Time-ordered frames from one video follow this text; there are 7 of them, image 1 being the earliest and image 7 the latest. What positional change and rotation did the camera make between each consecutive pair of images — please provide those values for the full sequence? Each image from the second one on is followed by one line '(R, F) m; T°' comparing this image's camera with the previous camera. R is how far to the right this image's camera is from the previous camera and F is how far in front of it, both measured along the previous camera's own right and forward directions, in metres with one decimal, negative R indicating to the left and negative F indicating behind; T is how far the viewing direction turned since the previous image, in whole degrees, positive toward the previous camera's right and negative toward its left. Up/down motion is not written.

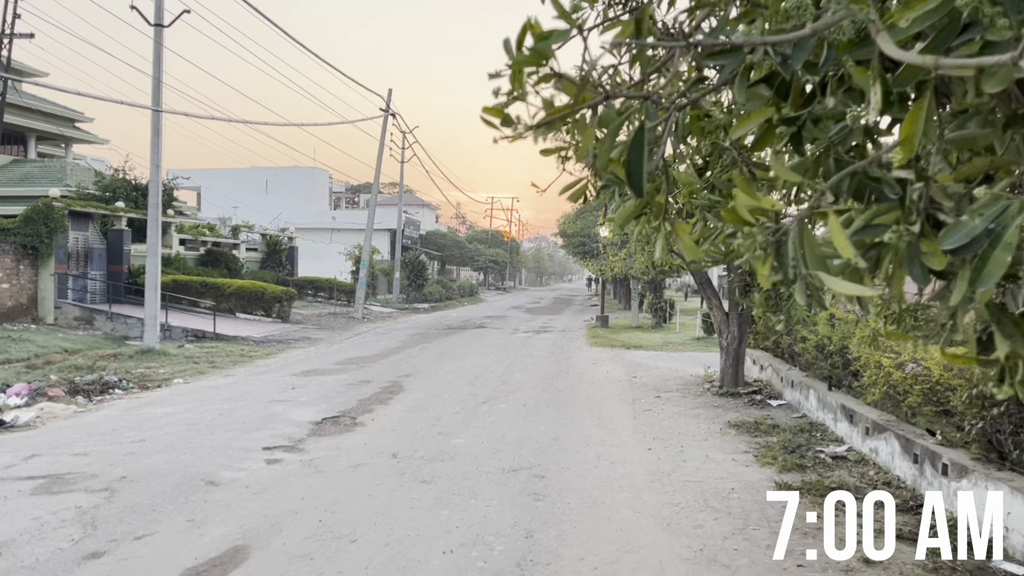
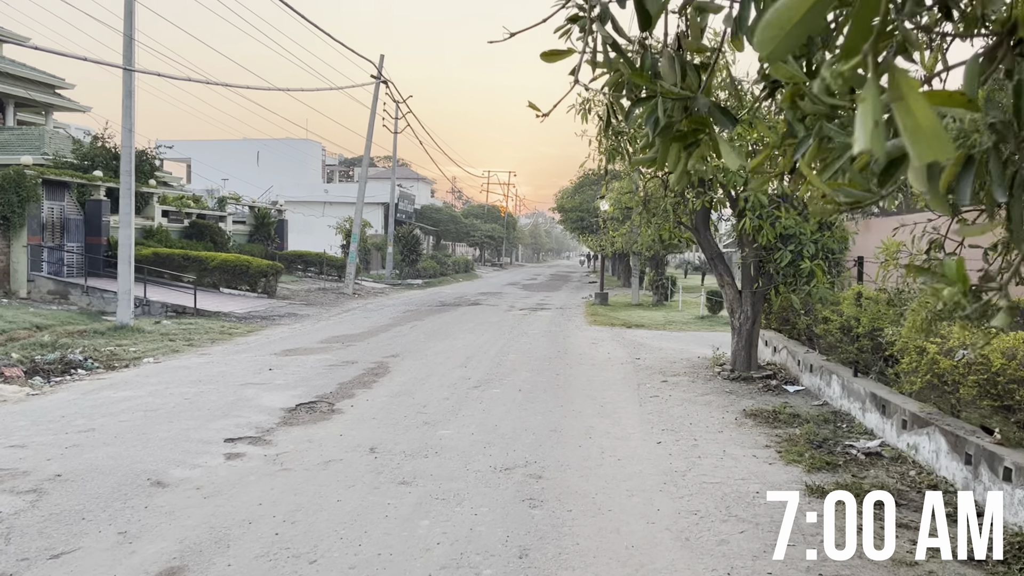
(0.0, +0.8) m; 0°
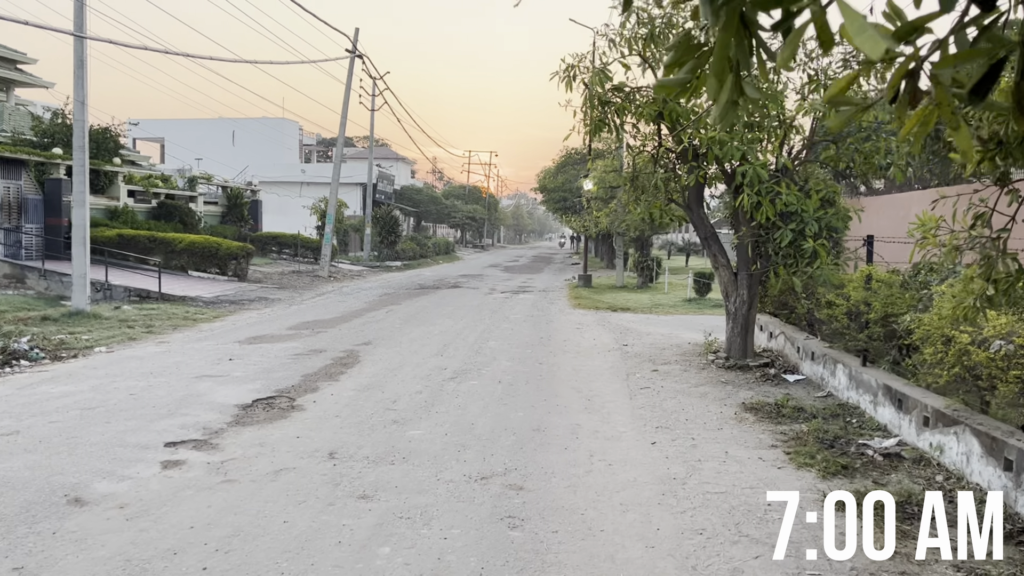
(0.0, +0.6) m; +1°
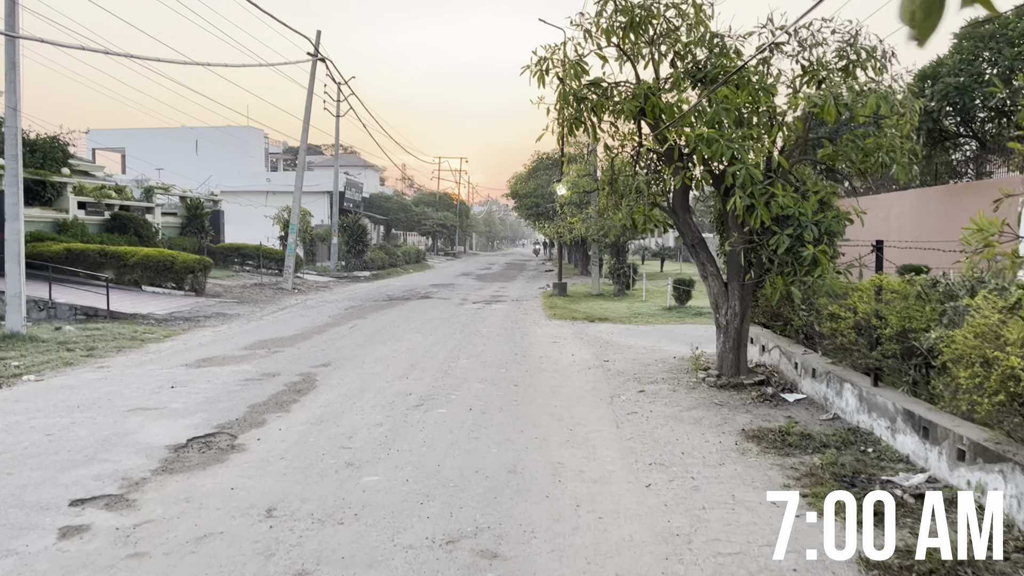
(0.0, +0.7) m; +2°
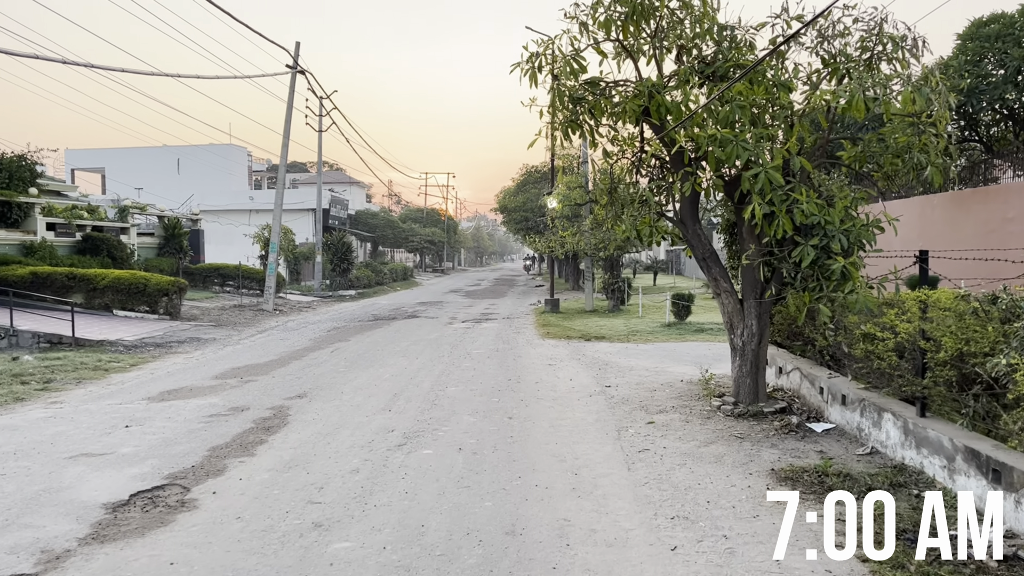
(0.0, +0.8) m; +1°
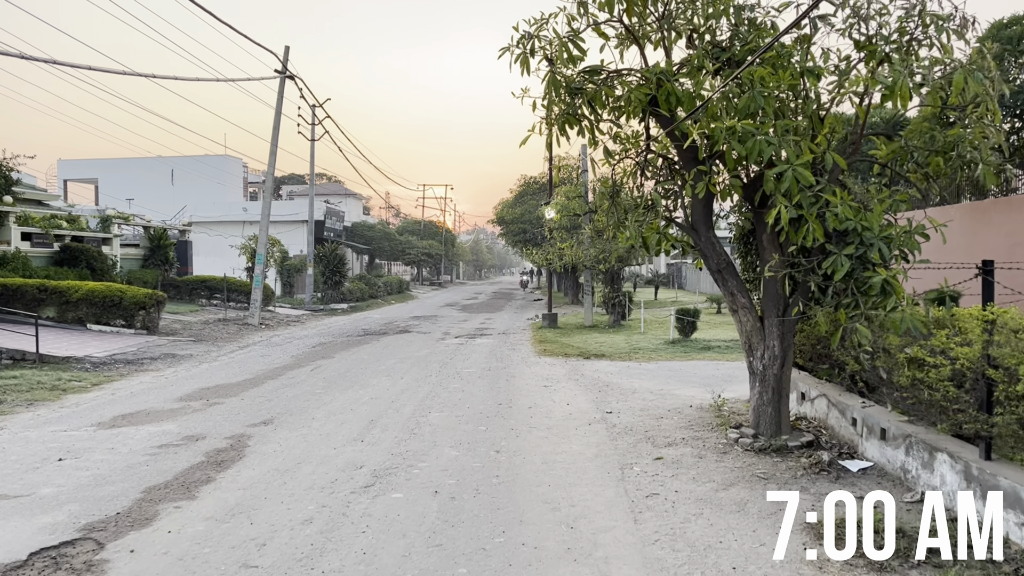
(+0.1, +0.8) m; 0°
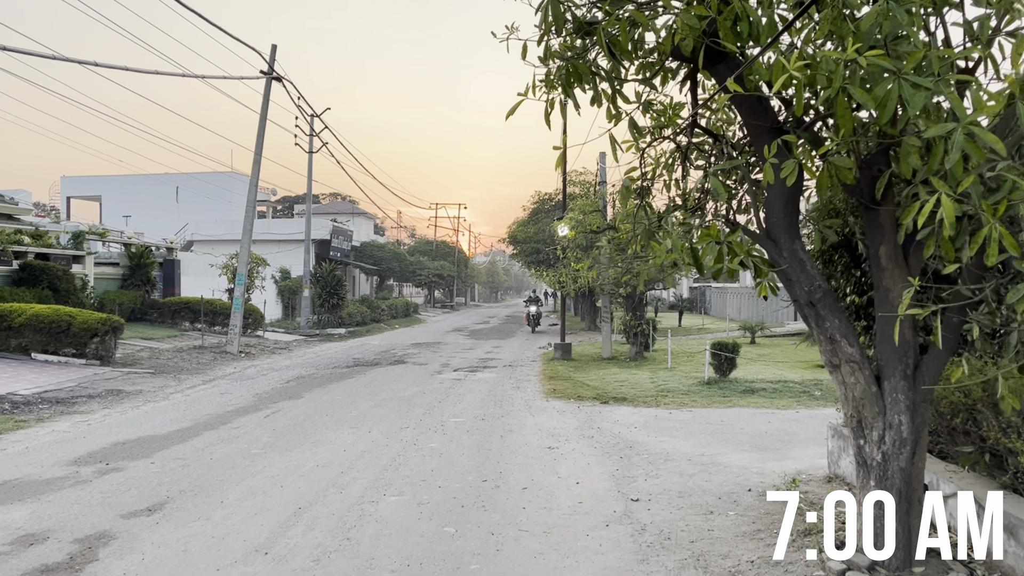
(+0.2, +2.2) m; -1°
